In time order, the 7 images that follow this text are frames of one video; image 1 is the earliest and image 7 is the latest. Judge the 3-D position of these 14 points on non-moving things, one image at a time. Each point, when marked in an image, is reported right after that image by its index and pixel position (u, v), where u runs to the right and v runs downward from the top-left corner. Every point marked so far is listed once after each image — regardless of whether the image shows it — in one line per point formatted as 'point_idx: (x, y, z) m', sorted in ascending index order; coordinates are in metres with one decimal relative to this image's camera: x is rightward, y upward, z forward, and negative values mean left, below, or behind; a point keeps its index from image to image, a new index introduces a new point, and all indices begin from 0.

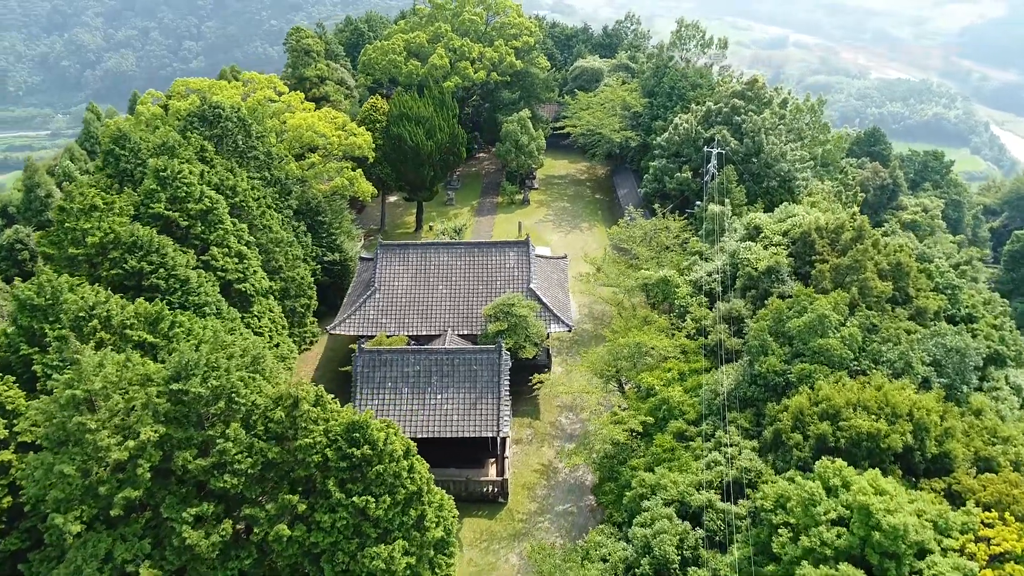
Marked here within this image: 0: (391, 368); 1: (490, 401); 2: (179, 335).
0: (-3.3, -2.2, +19.2) m
1: (-0.6, -3.1, +18.9) m
2: (-6.9, -1.0, +14.4) m
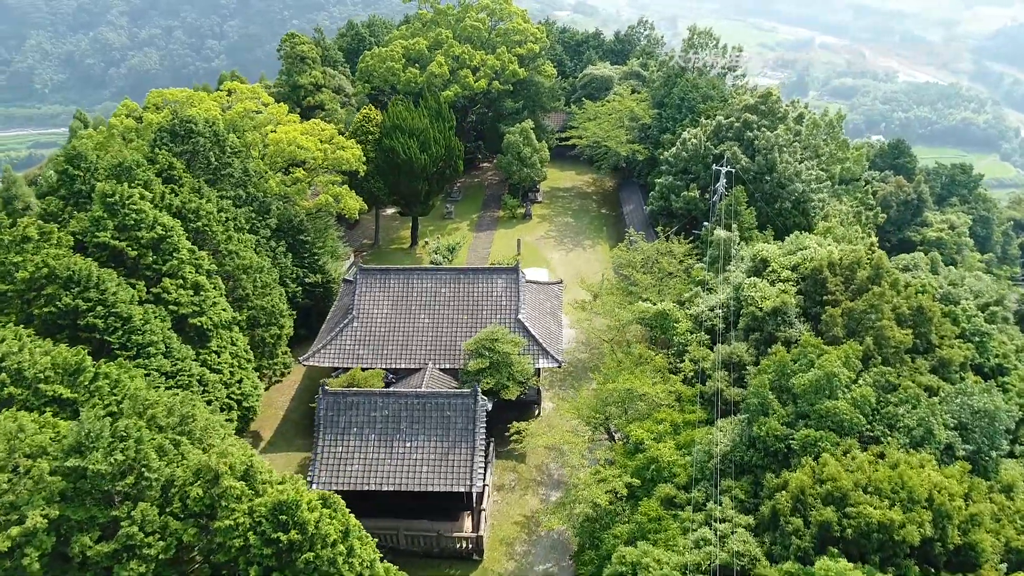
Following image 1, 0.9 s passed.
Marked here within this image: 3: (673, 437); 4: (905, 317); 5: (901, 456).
0: (-3.9, -3.2, +17.6) m
1: (-1.2, -4.0, +17.2) m
2: (-7.6, -1.9, +13.0) m
3: (+3.8, -3.5, +16.4) m
4: (+9.4, -0.7, +16.7) m
5: (+7.2, -3.1, +12.9) m
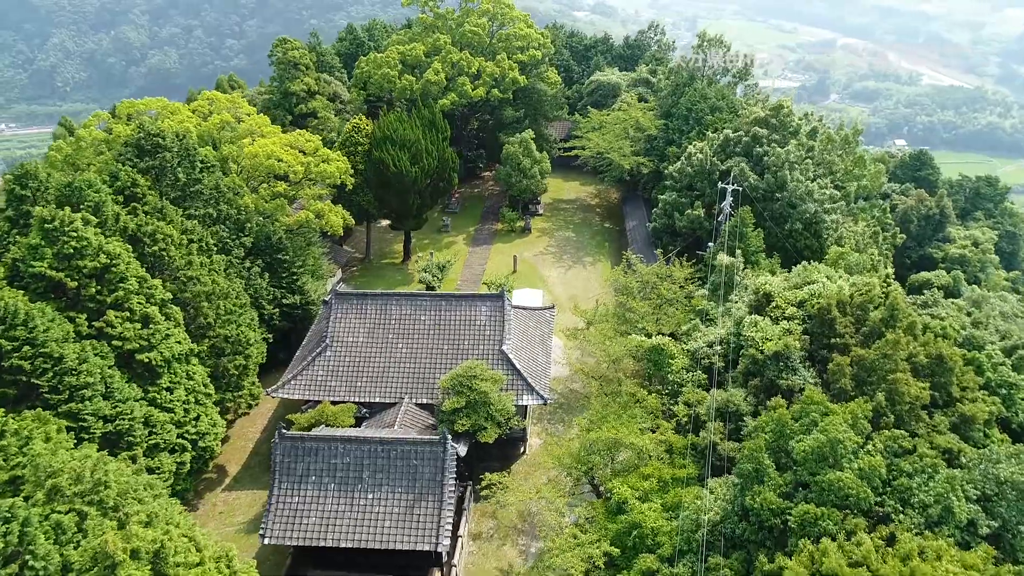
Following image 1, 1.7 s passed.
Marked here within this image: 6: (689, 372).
0: (-4.5, -4.0, +16.2) m
1: (-1.8, -4.9, +15.7) m
2: (-8.3, -2.6, +11.6) m
3: (+3.1, -4.4, +14.8) m
4: (+8.7, -1.7, +14.9) m
5: (+6.5, -4.1, +11.2) m
6: (+4.7, -2.3, +18.8) m
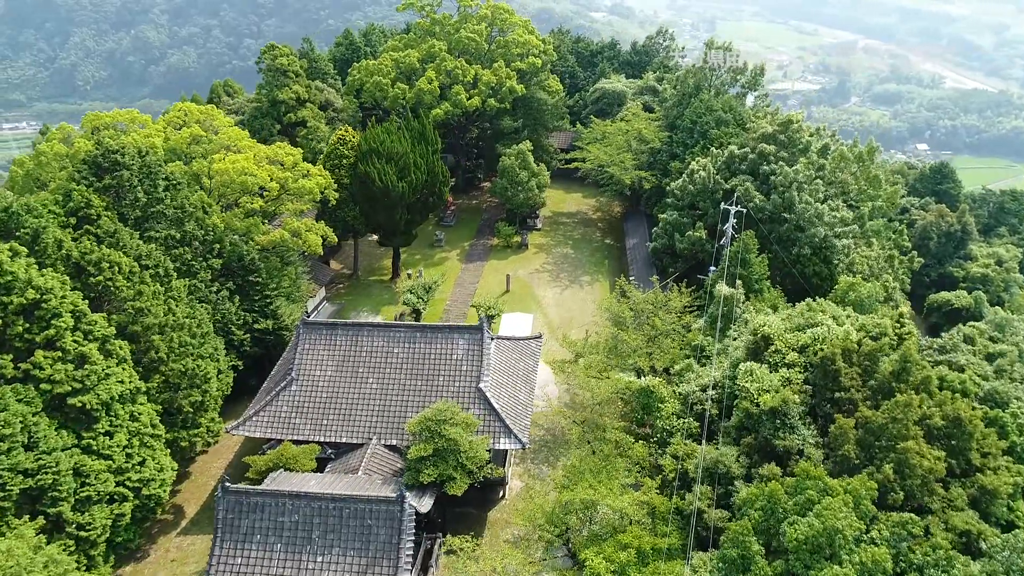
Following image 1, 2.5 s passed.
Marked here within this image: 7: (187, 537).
0: (-5.3, -4.8, +14.7) m
1: (-2.6, -5.8, +14.2) m
2: (-9.1, -3.4, +10.2) m
3: (+2.3, -5.3, +13.2) m
4: (+8.0, -2.7, +13.2) m
5: (+5.6, -5.0, +9.5) m
6: (+4.1, -3.2, +17.2) m
7: (-8.7, -6.6, +18.5) m
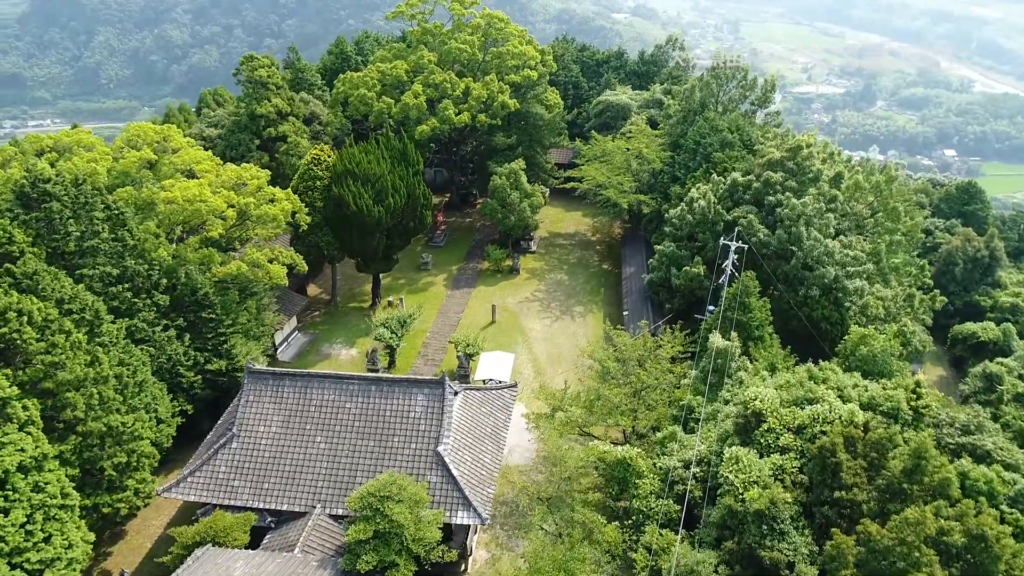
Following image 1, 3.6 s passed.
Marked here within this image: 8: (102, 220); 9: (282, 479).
0: (-6.3, -6.0, +12.8) m
1: (-3.7, -7.0, +12.2) m
2: (-10.3, -4.6, +8.4) m
3: (+1.2, -6.6, +11.0) m
4: (+6.9, -4.1, +10.9) m
5: (+4.4, -6.4, +7.3) m
6: (+3.1, -4.6, +15.0) m
7: (-9.7, -7.8, +16.7) m
8: (-11.3, +1.9, +19.3) m
9: (-5.7, -4.7, +17.1) m
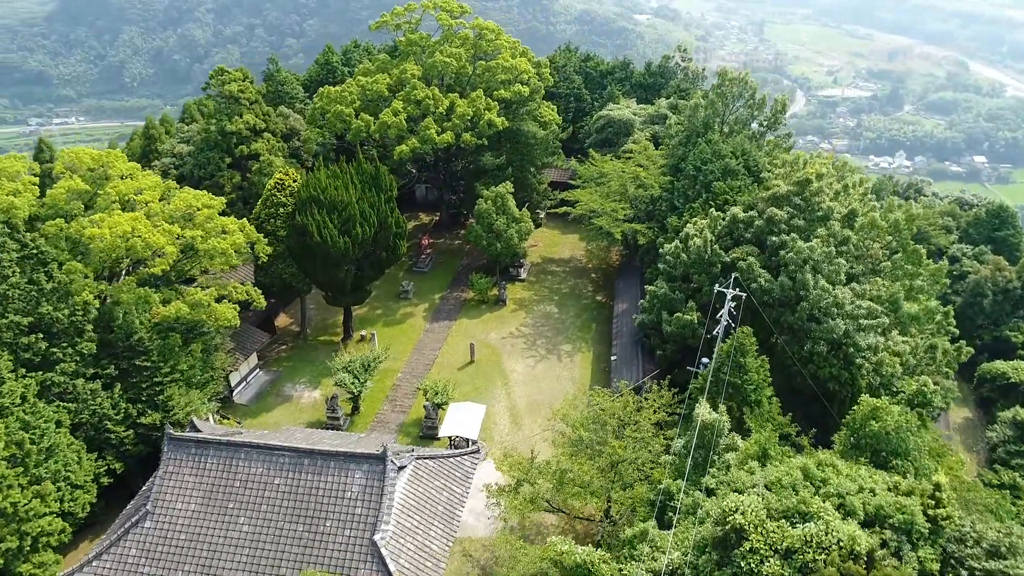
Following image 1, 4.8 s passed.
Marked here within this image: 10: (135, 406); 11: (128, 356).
0: (-7.6, -7.3, +10.7) m
1: (-5.0, -8.3, +10.0) m
2: (-11.6, -5.8, +6.4) m
3: (-0.1, -8.0, +8.7) m
4: (+5.6, -5.6, +8.4) m
5: (+3.0, -7.8, +4.9) m
6: (+1.9, -6.0, +12.6) m
7: (-10.8, -9.0, +14.6) m
8: (-12.2, +0.6, +17.2) m
9: (-6.8, -6.0, +15.0) m
10: (-10.4, -3.3, +19.3) m
11: (-10.7, -1.9, +19.4) m
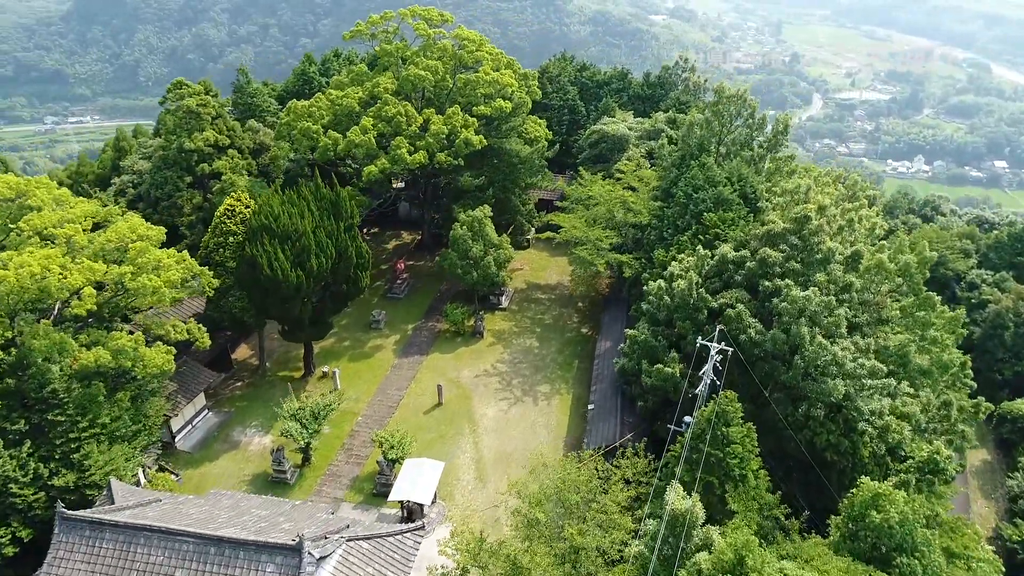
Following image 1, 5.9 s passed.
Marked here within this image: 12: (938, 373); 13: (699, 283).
0: (-9.0, -8.5, +8.6) m
1: (-6.4, -9.5, +7.9) m
2: (-13.0, -6.9, +4.4) m
3: (-1.5, -9.3, +6.5) m
4: (+4.2, -6.9, +6.1) m
5: (+1.5, -9.1, +2.6) m
6: (+0.6, -7.3, +10.3) m
7: (-12.1, -10.2, +12.7) m
8: (-13.4, -0.5, +15.3) m
9: (-8.0, -7.2, +12.9) m
10: (-11.5, -4.4, +17.3) m
11: (-11.8, -3.1, +17.4) m
12: (+12.0, -2.4, +19.8) m
13: (+5.3, +0.2, +19.6) m
